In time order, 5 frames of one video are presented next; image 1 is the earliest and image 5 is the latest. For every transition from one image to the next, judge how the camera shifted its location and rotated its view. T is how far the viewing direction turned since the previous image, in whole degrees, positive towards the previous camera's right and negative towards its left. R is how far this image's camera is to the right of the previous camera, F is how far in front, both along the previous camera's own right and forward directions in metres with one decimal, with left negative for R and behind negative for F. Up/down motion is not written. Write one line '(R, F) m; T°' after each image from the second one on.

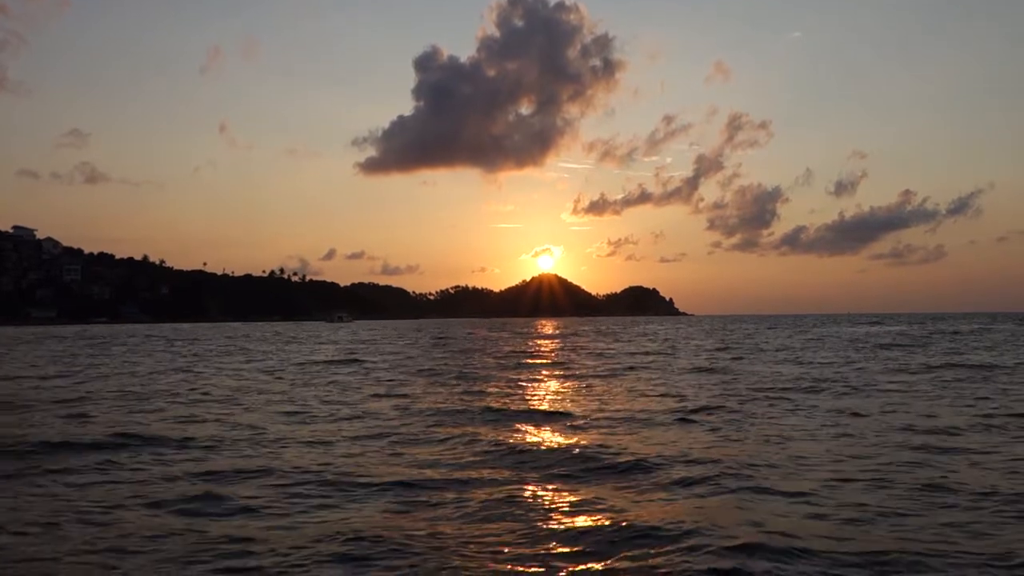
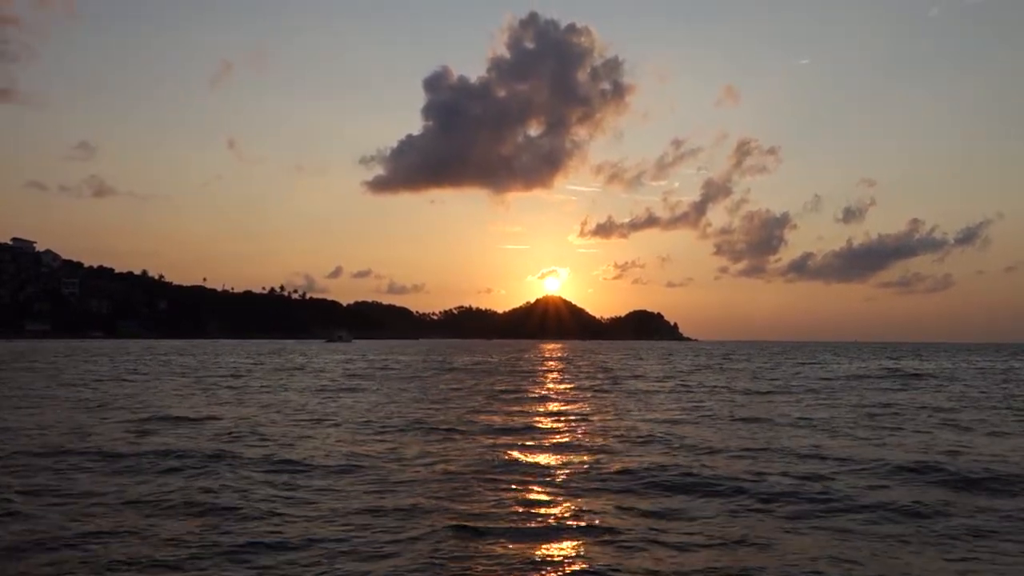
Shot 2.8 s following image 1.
(+0.9, +6.1) m; 0°
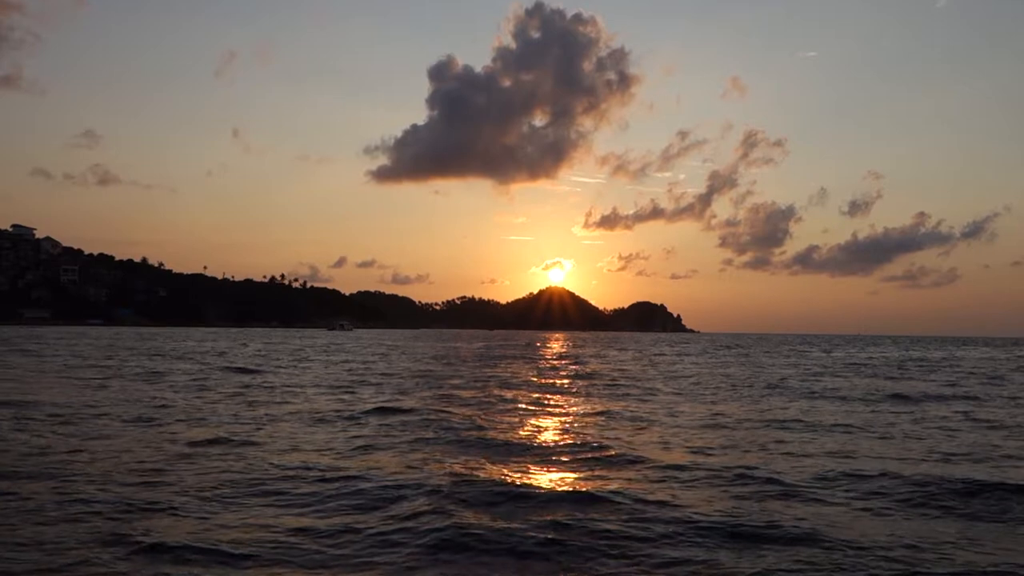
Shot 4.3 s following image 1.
(+0.6, +3.6) m; 0°
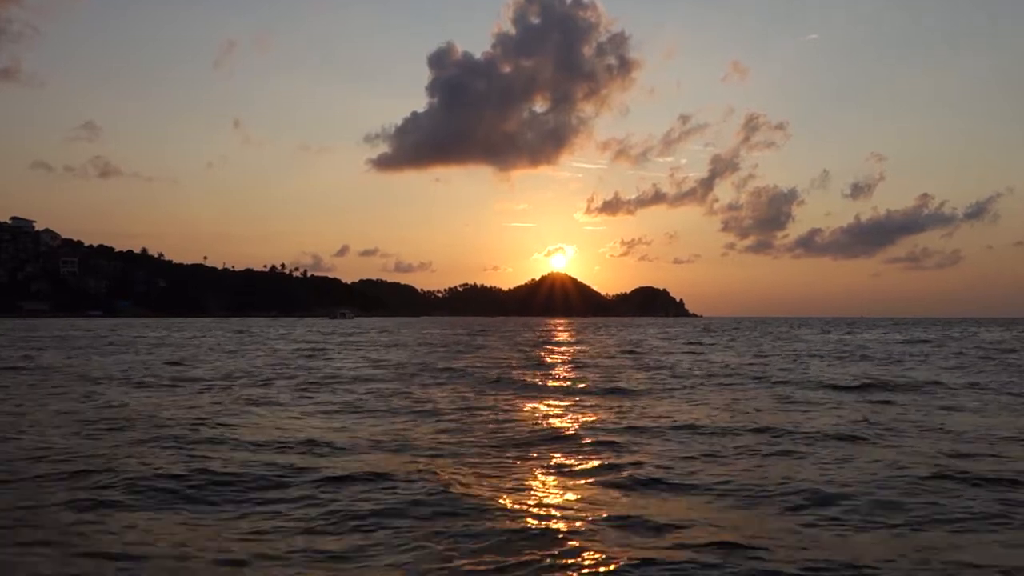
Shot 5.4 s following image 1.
(+0.4, +2.0) m; 0°
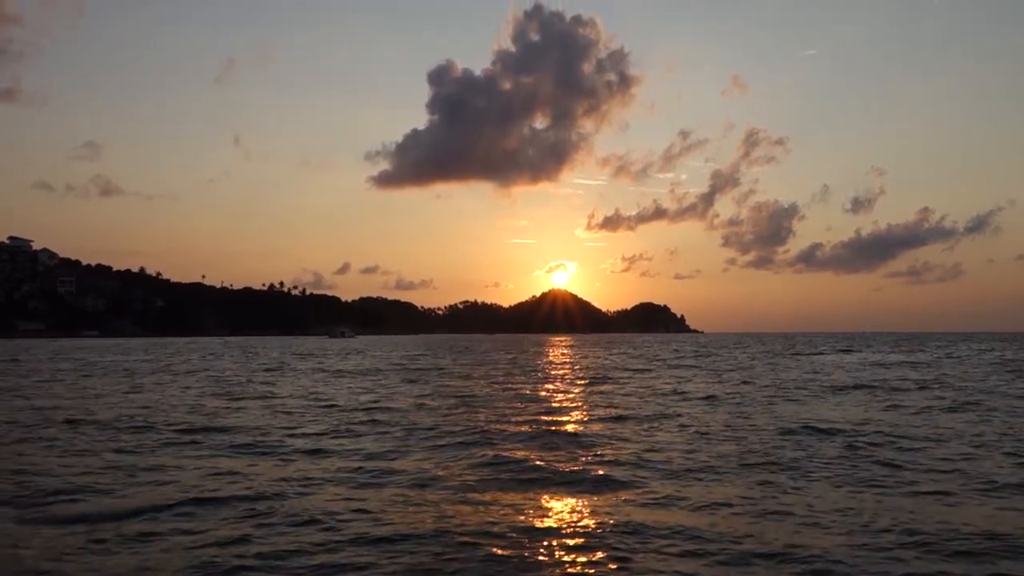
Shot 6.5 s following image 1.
(+0.1, +3.0) m; 0°
